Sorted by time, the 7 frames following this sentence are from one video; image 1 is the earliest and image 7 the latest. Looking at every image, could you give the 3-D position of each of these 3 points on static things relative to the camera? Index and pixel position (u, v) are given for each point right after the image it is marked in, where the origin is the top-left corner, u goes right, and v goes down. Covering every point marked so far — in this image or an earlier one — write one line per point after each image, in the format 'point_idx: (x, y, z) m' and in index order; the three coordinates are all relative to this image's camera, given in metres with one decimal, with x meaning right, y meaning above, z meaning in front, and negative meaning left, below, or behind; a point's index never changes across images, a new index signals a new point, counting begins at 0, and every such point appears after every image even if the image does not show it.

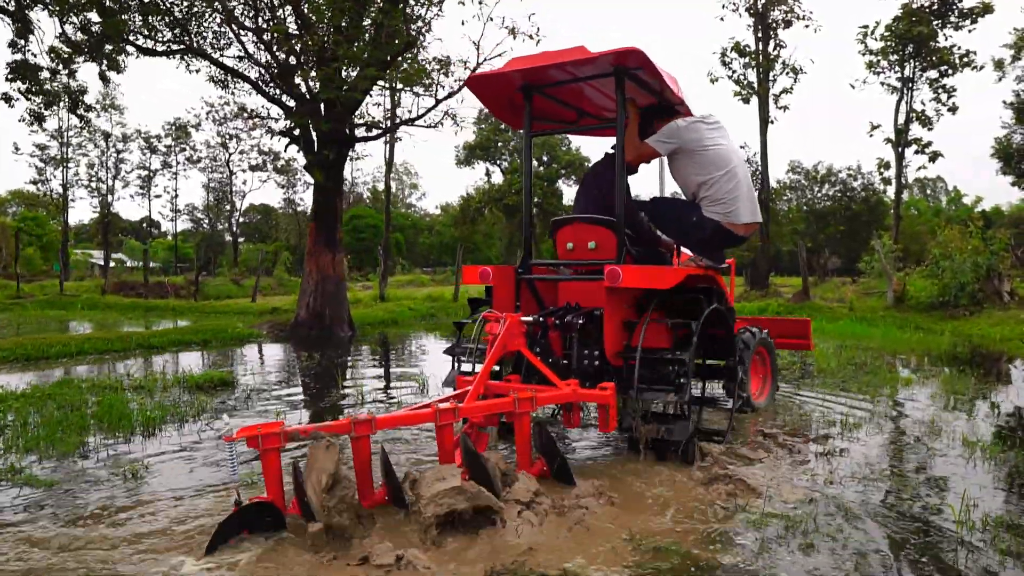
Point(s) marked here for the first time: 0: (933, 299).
0: (+9.8, -0.3, +17.2) m
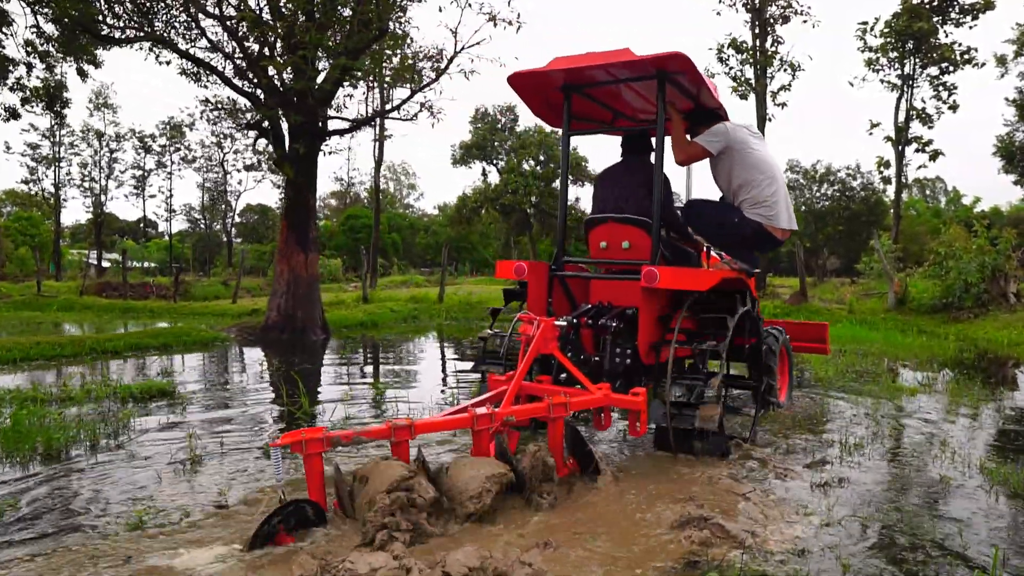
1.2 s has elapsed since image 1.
0: (+9.7, -0.3, +16.9) m
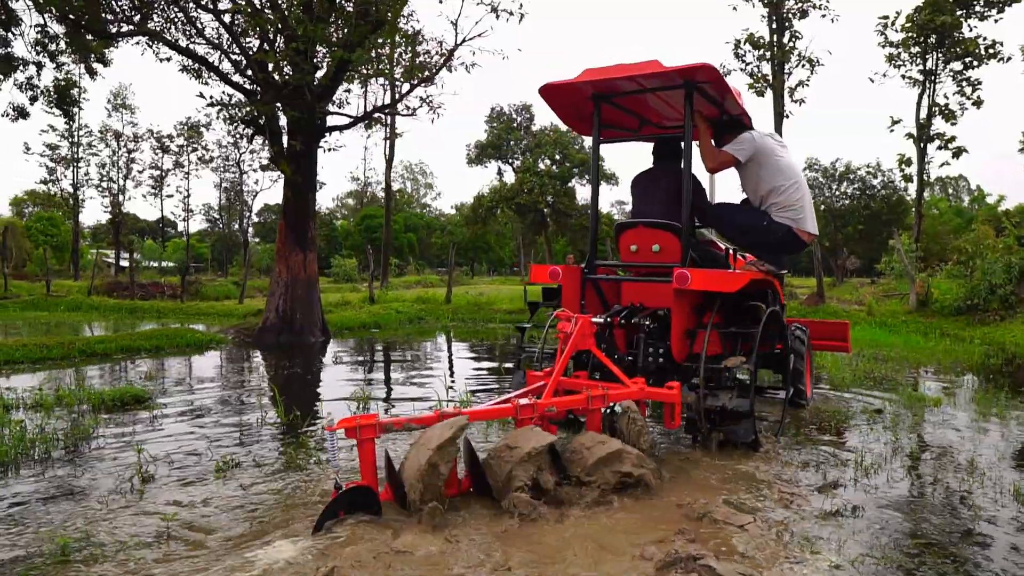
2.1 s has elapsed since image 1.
0: (+9.9, -0.3, +16.6) m
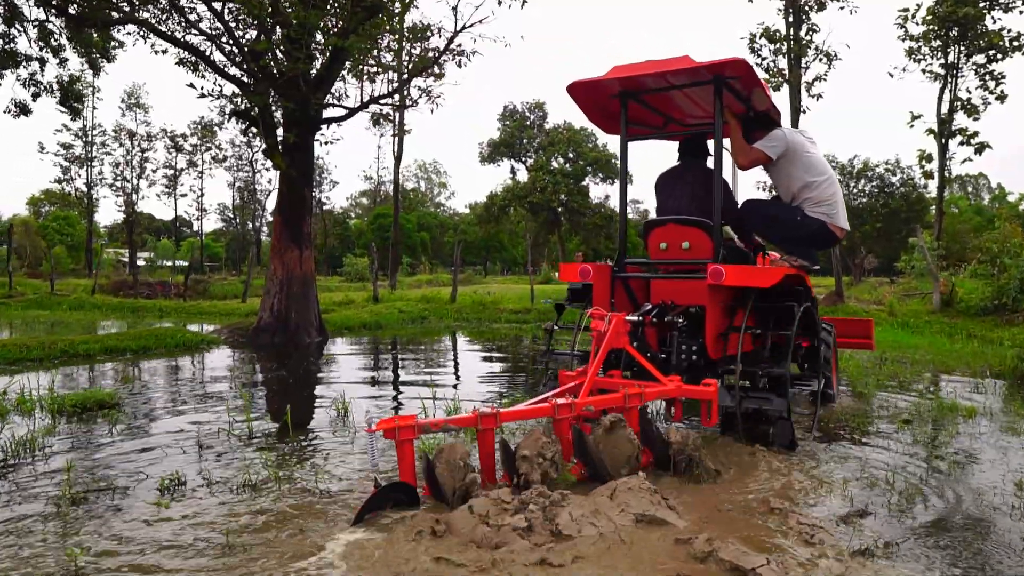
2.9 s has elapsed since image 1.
0: (+10.2, -0.3, +16.1) m
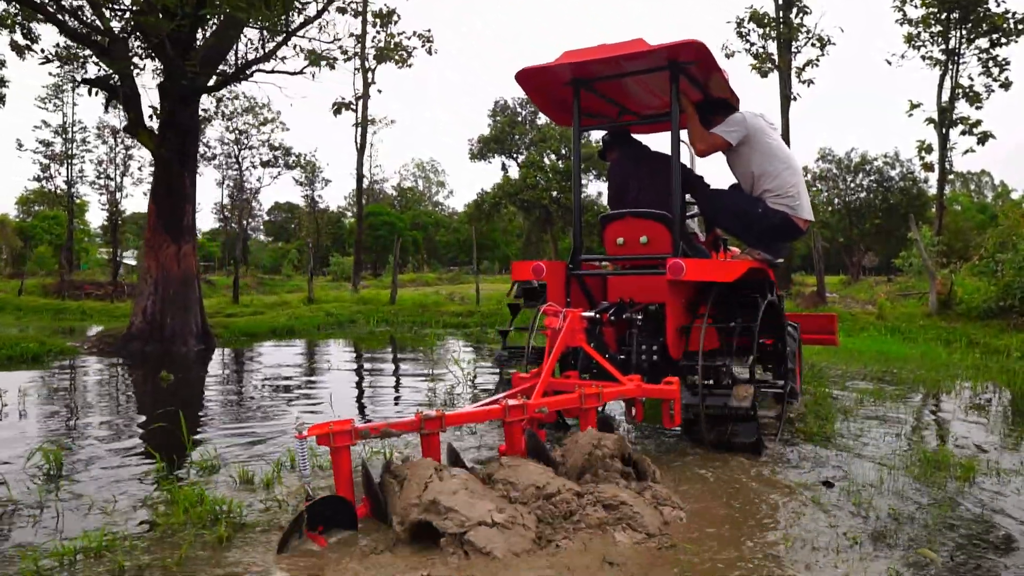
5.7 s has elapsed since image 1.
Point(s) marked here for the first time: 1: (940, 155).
0: (+9.7, -0.3, +15.3) m
1: (+9.7, +3.0, +16.9) m
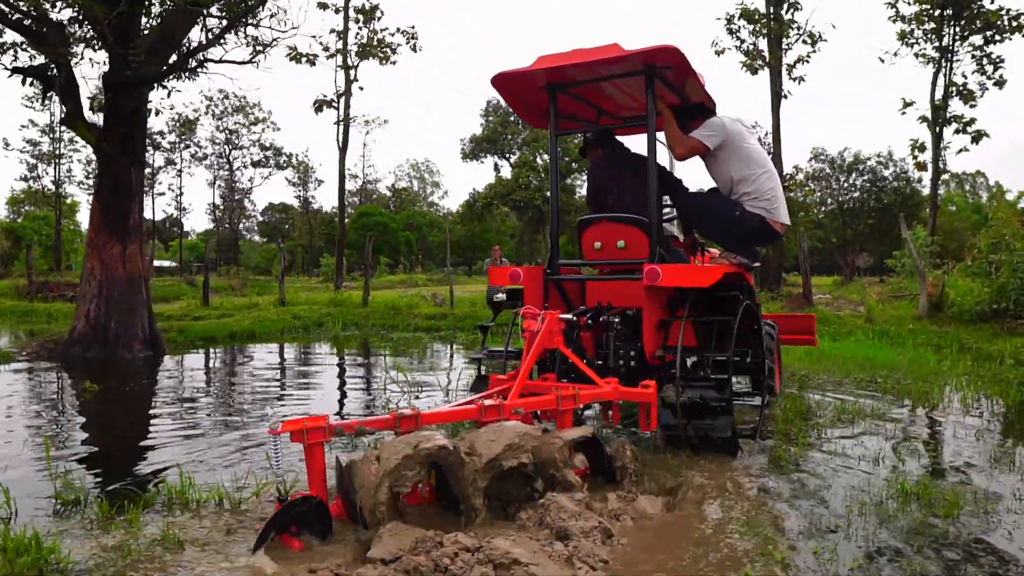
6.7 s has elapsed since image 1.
0: (+9.5, -0.3, +15.1) m
1: (+9.5, +2.9, +16.7) m
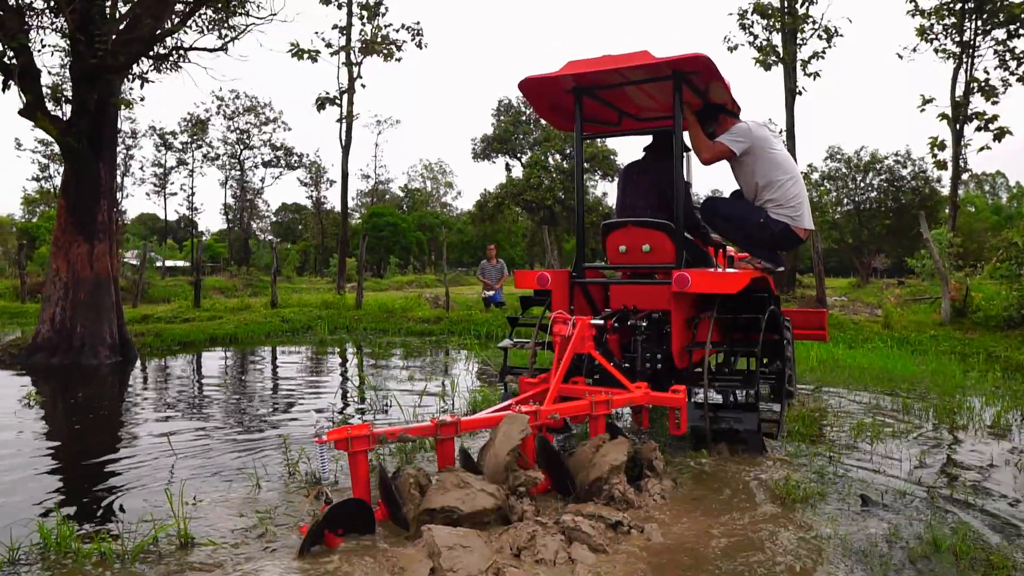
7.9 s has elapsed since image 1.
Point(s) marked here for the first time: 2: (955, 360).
0: (+9.6, -0.4, +14.7) m
1: (+9.7, +2.9, +16.3) m
2: (+6.1, -0.9, +10.4) m
